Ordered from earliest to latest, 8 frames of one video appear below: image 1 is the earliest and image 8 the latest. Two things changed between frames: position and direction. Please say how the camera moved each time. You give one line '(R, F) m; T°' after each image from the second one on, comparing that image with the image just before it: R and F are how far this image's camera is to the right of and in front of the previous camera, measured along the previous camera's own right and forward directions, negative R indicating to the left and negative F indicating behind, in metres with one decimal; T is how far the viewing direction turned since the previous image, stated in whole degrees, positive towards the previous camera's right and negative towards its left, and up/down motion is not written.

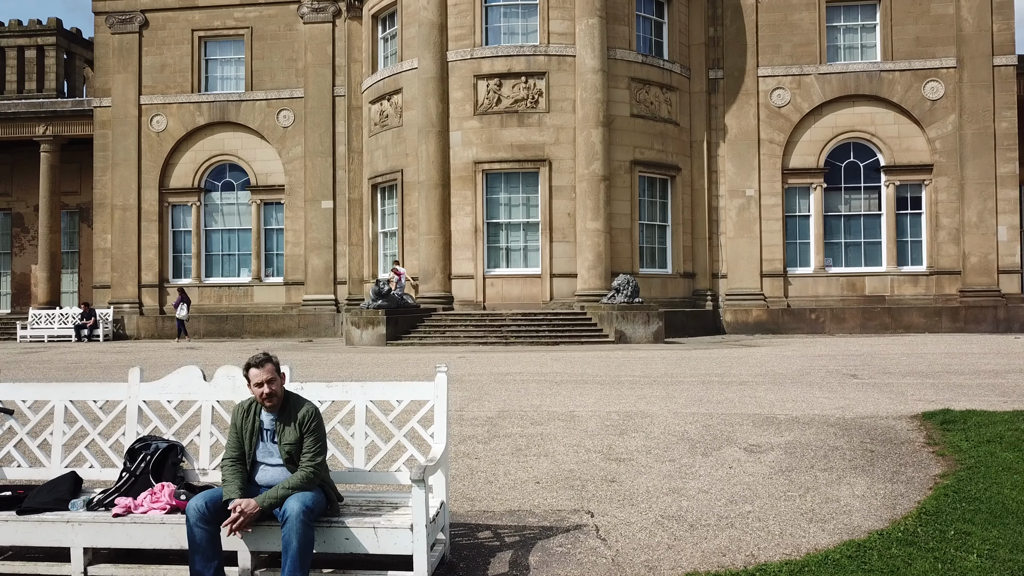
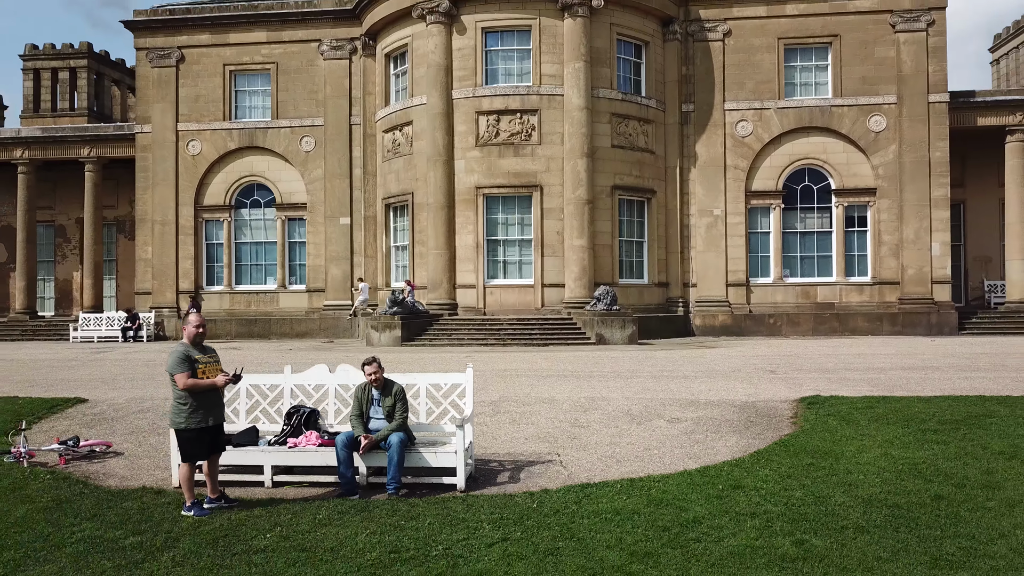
(0.0, -3.3) m; 0°
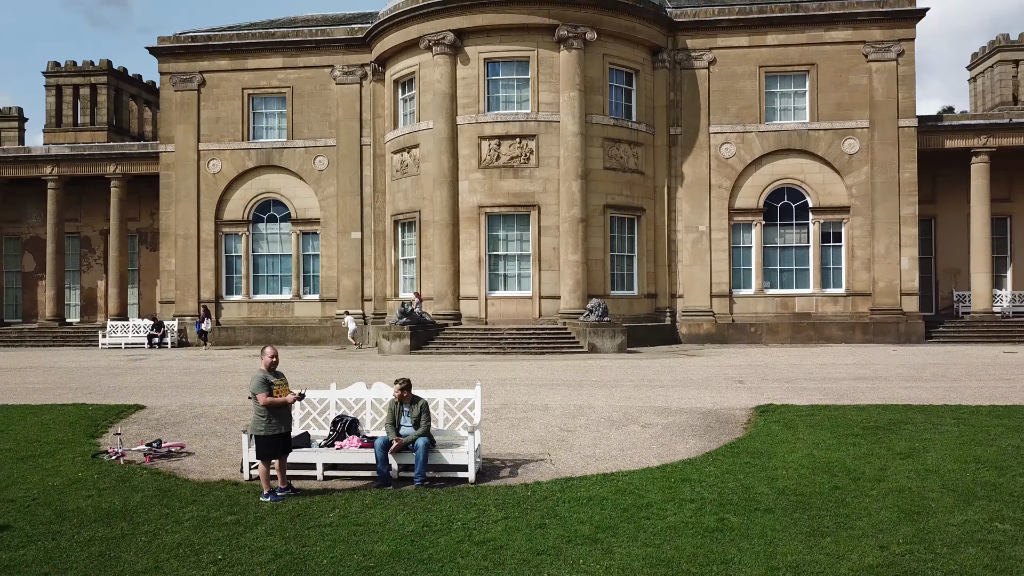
(0.0, -2.0) m; 0°
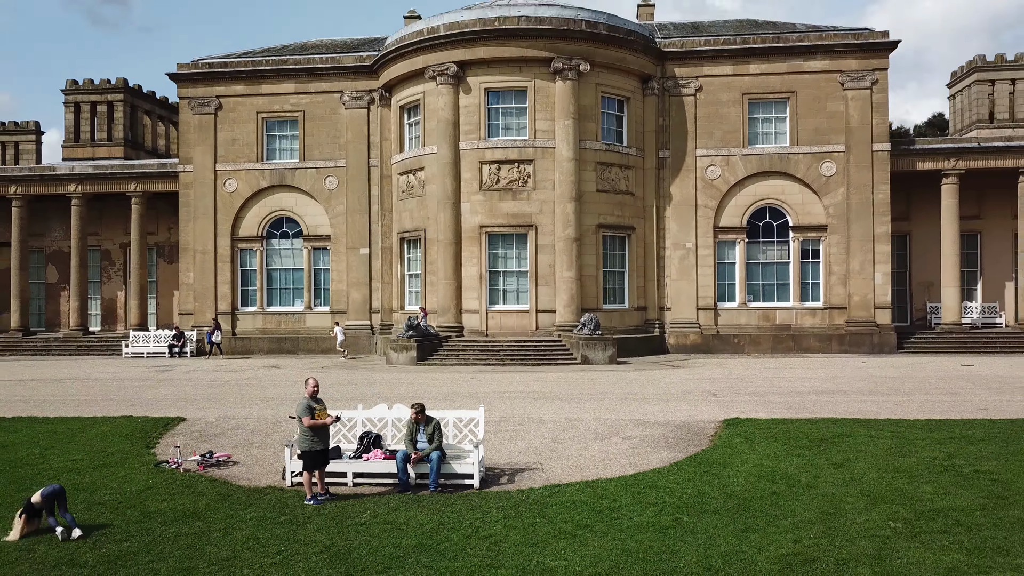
(0.0, -1.9) m; 0°
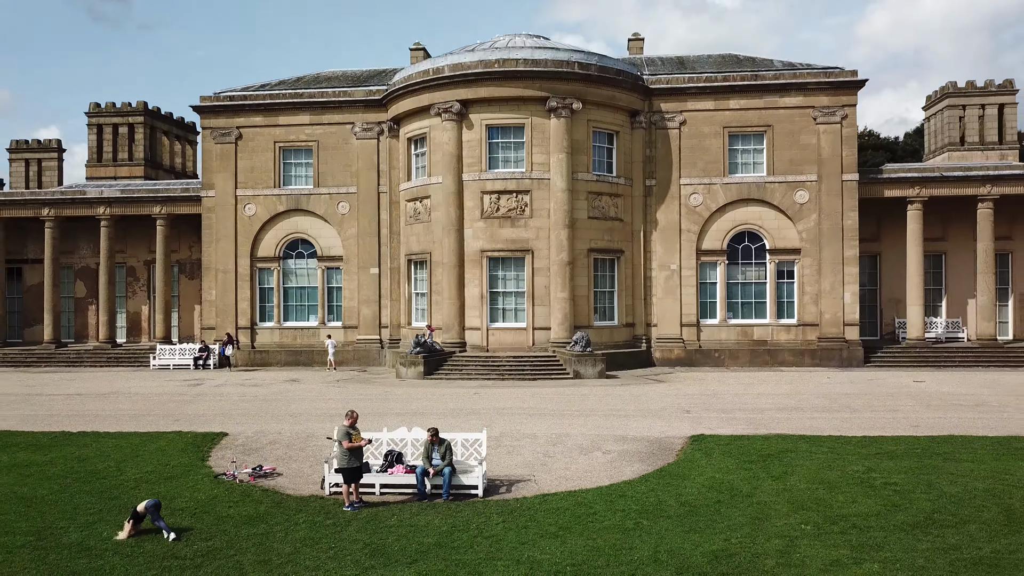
(0.0, -2.6) m; 0°
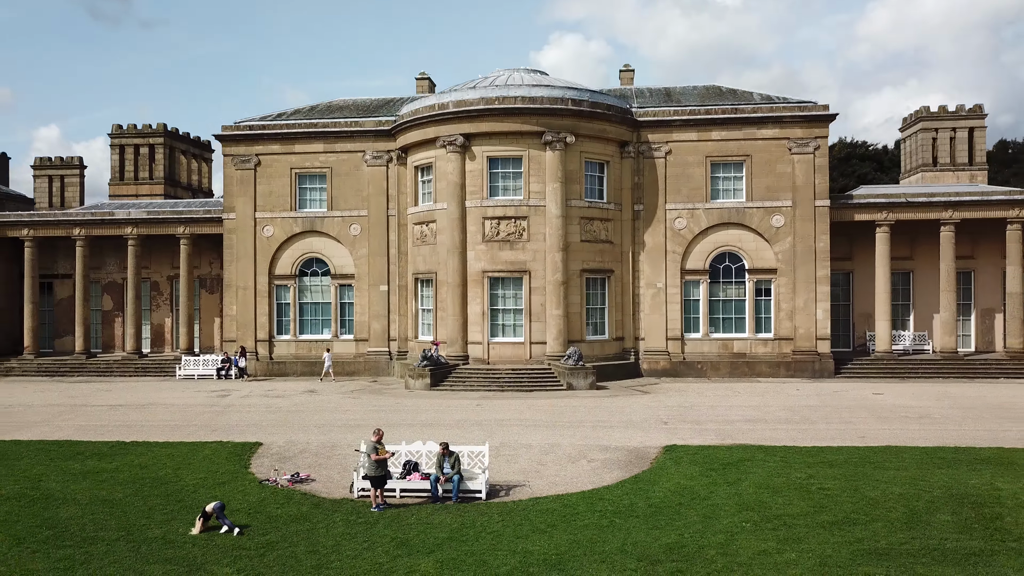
(0.0, -2.8) m; 0°
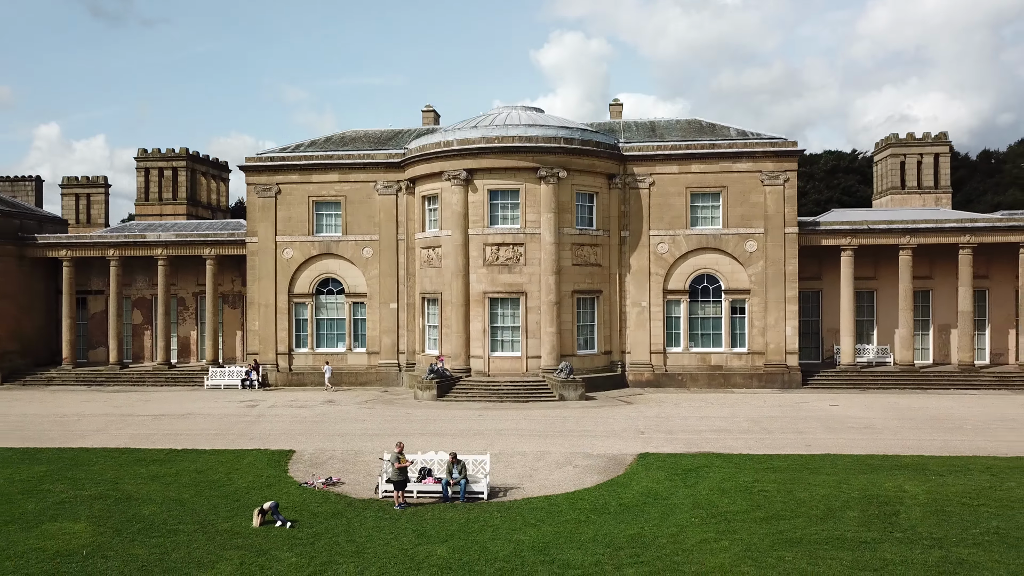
(+0.1, -3.7) m; 0°
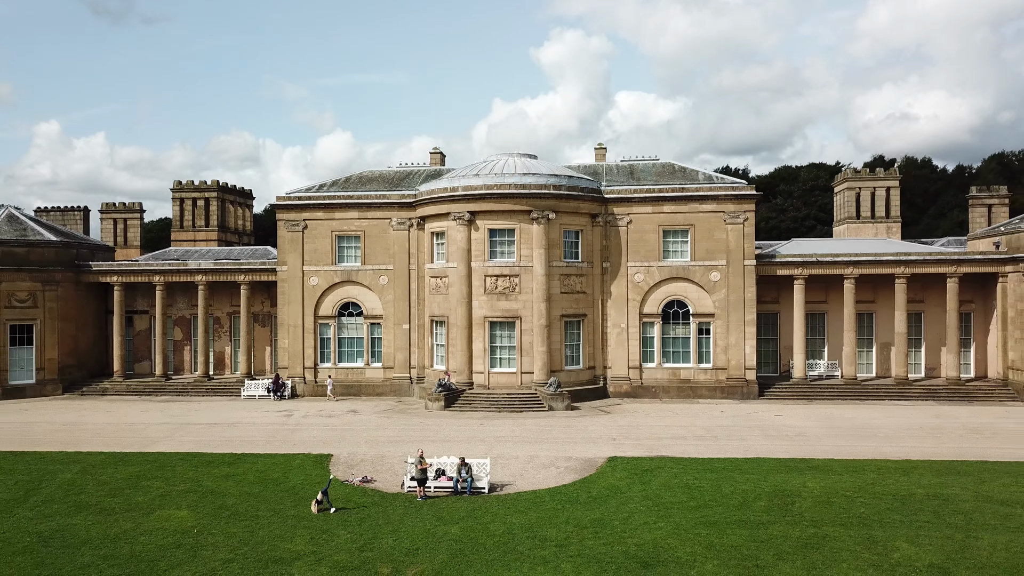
(+0.2, -6.2) m; 0°
